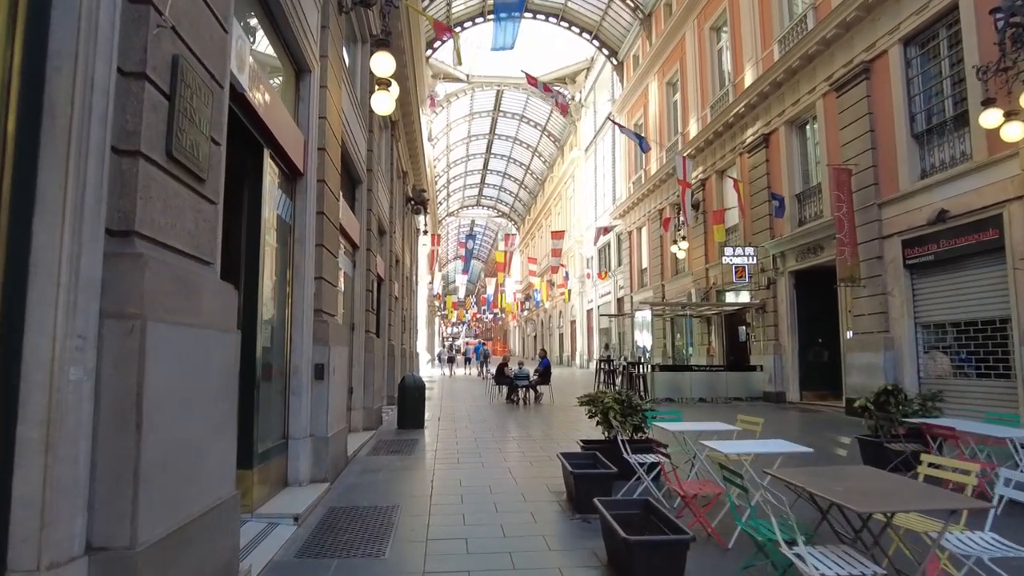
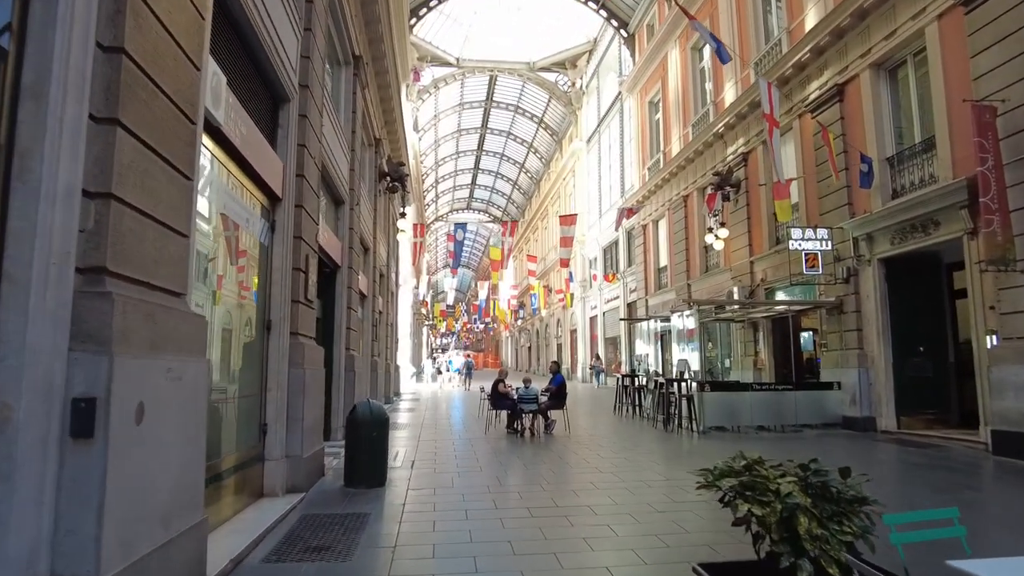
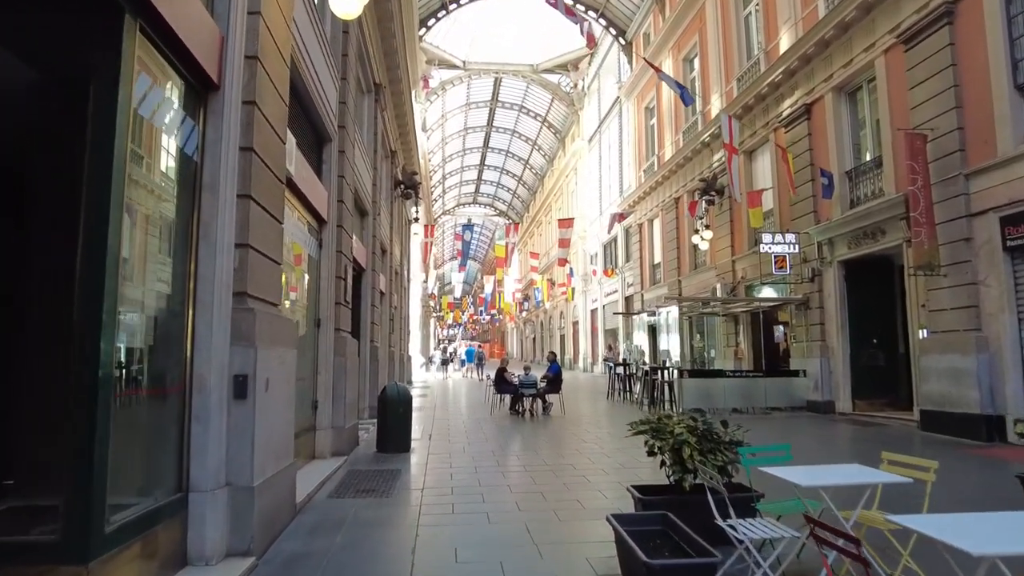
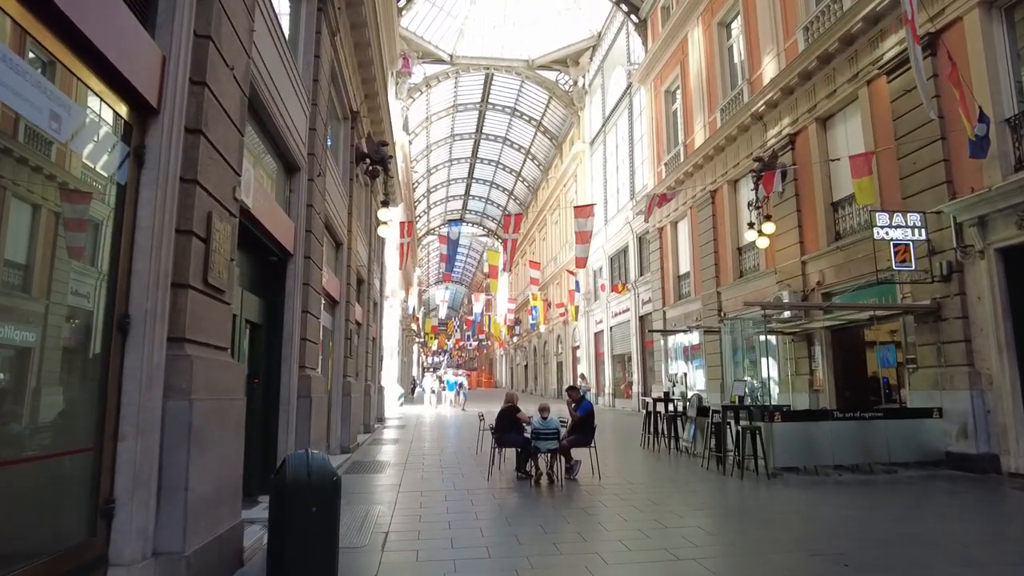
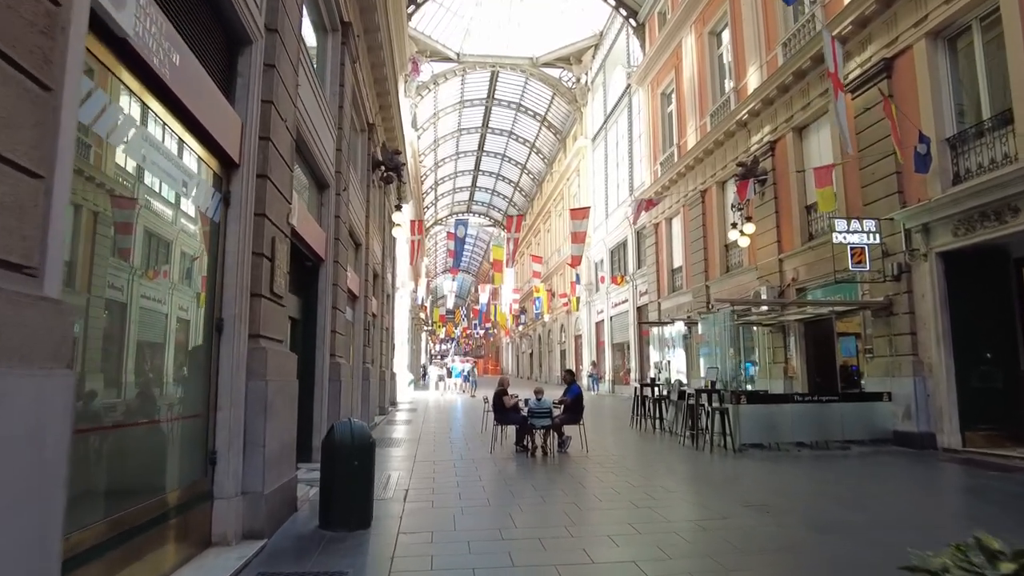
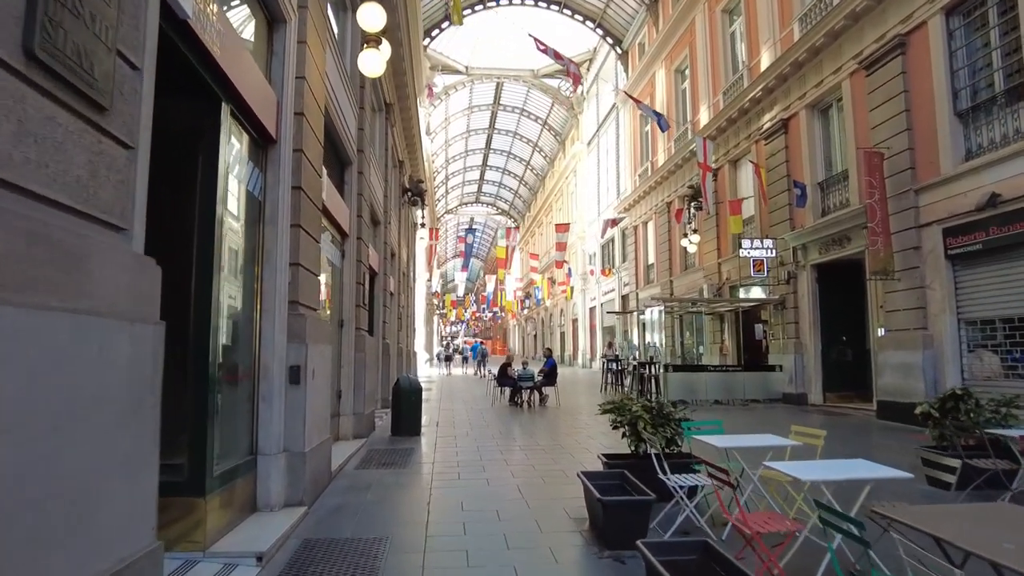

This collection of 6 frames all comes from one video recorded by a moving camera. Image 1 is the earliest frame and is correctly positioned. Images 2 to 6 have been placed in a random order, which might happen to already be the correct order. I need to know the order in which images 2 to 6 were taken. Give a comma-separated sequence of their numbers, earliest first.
6, 3, 2, 5, 4
